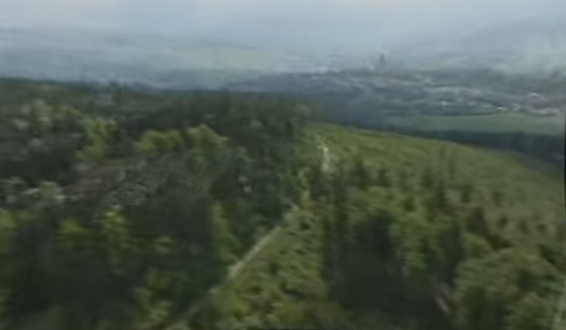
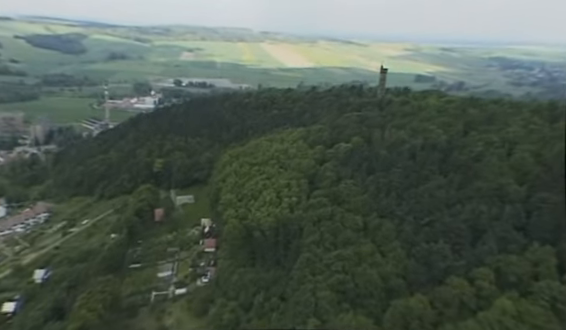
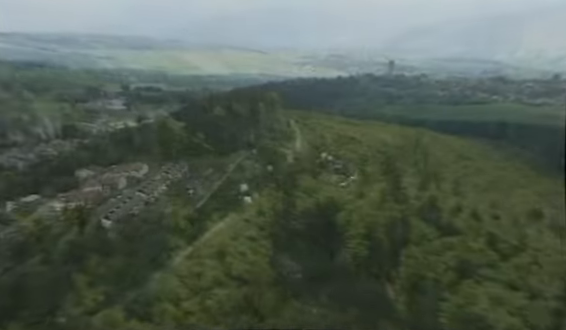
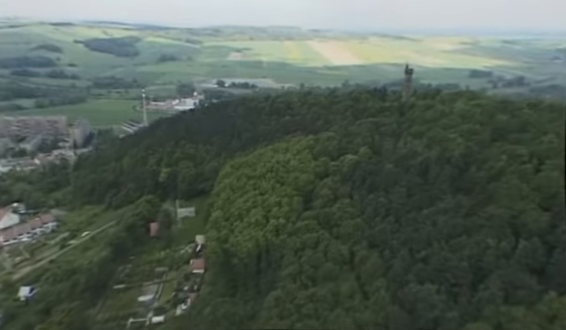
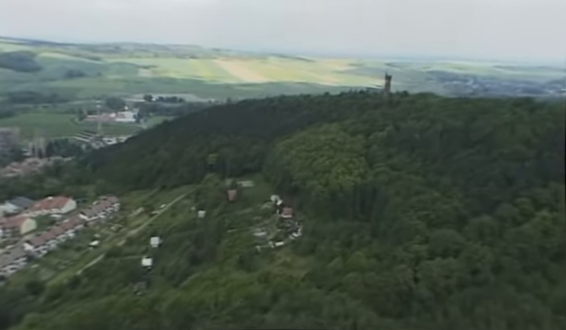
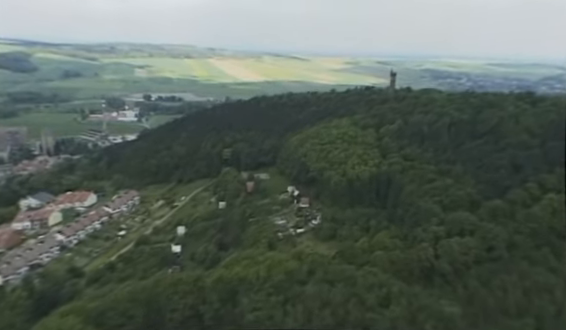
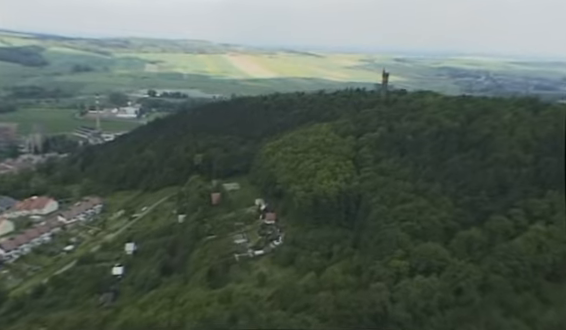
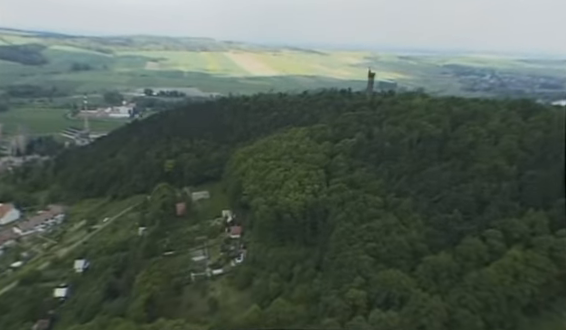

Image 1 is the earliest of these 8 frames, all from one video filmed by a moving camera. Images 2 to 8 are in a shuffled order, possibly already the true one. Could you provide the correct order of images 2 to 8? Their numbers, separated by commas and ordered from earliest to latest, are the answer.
3, 6, 5, 7, 8, 2, 4
